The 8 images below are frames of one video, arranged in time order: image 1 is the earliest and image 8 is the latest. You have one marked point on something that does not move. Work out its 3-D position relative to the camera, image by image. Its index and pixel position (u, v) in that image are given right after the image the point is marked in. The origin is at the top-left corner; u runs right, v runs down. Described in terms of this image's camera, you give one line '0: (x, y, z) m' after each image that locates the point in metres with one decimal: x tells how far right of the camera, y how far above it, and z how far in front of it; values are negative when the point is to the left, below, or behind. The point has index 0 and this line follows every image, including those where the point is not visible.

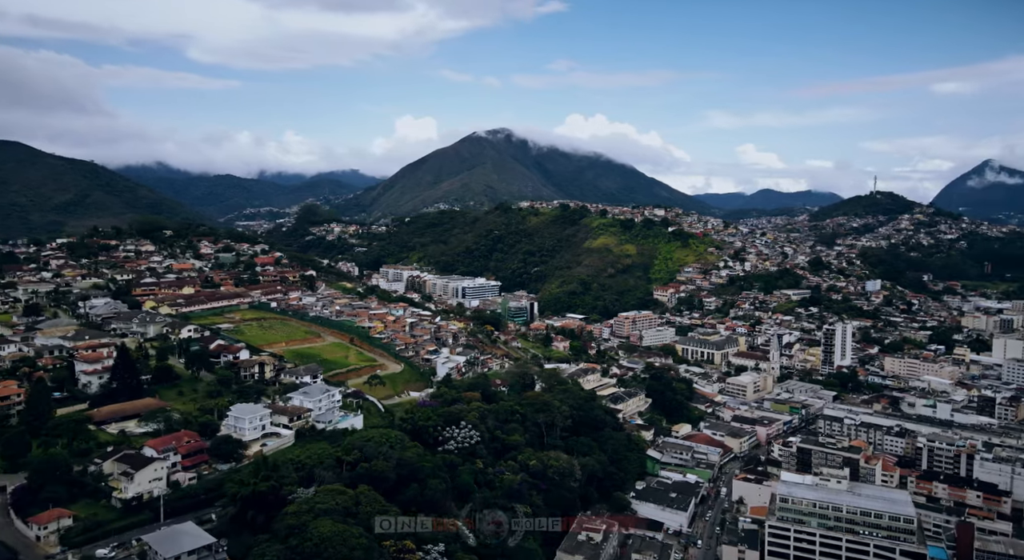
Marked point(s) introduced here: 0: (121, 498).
0: (-9.6, -5.4, +17.2) m
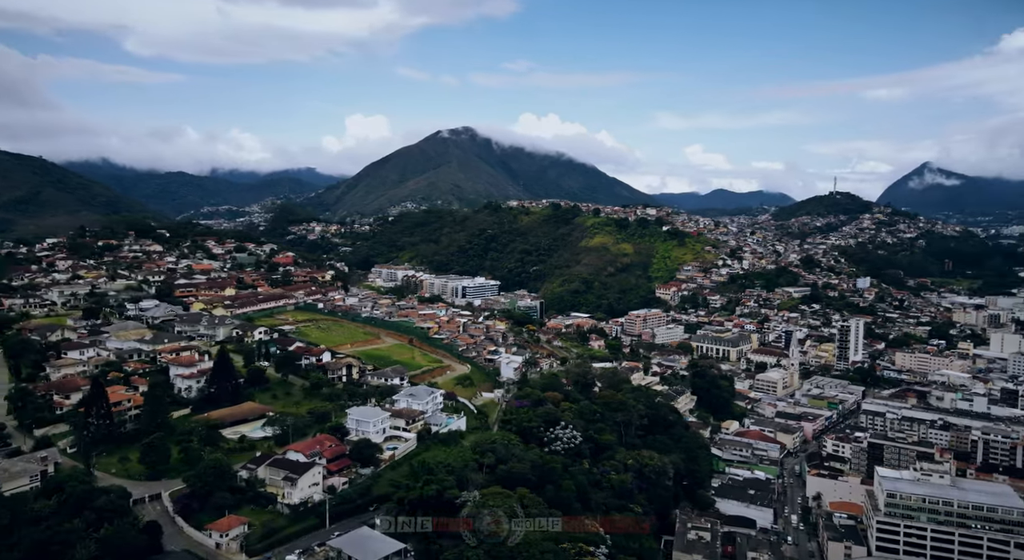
0: (-5.4, -5.5, +16.9) m
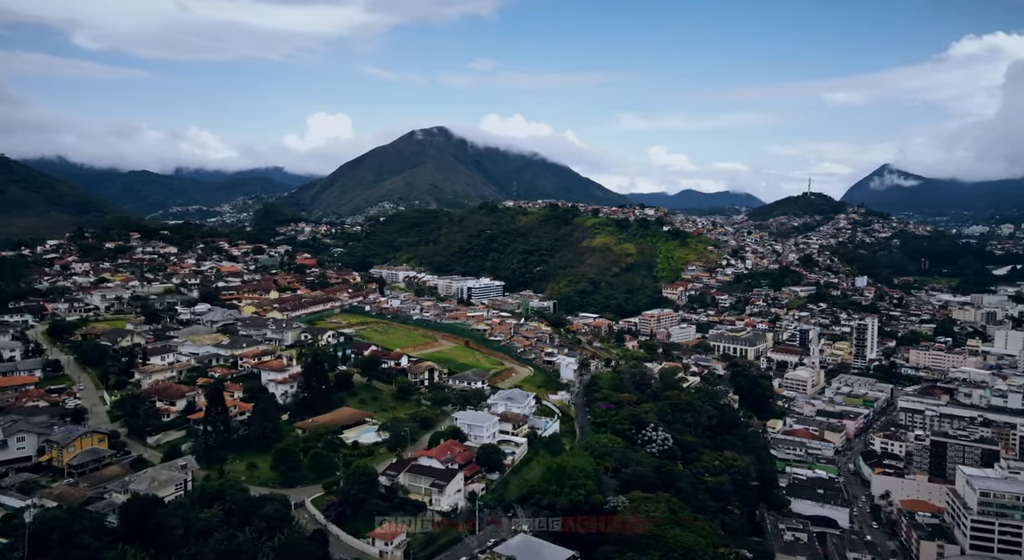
0: (-1.8, -5.6, +16.7) m
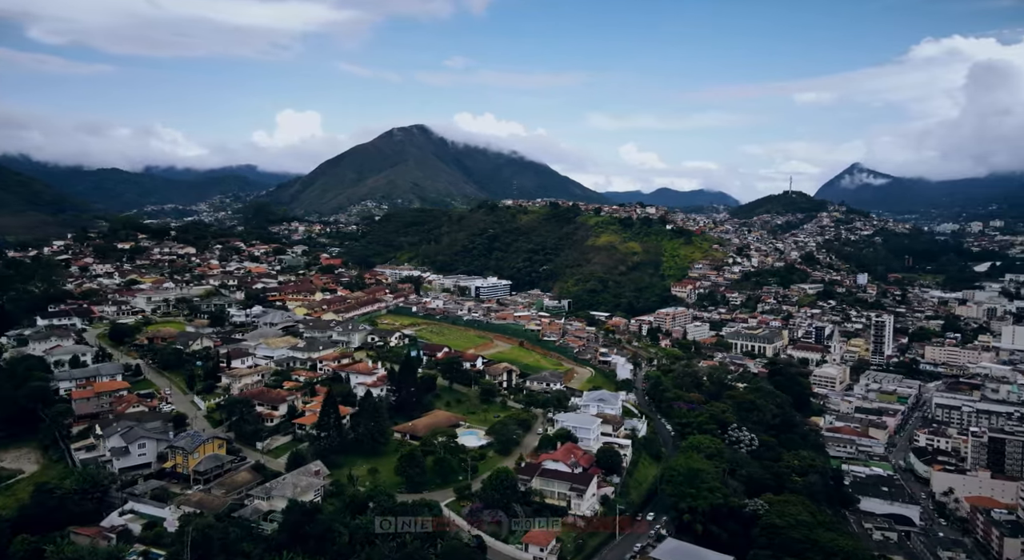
0: (+1.6, -5.7, +16.7) m
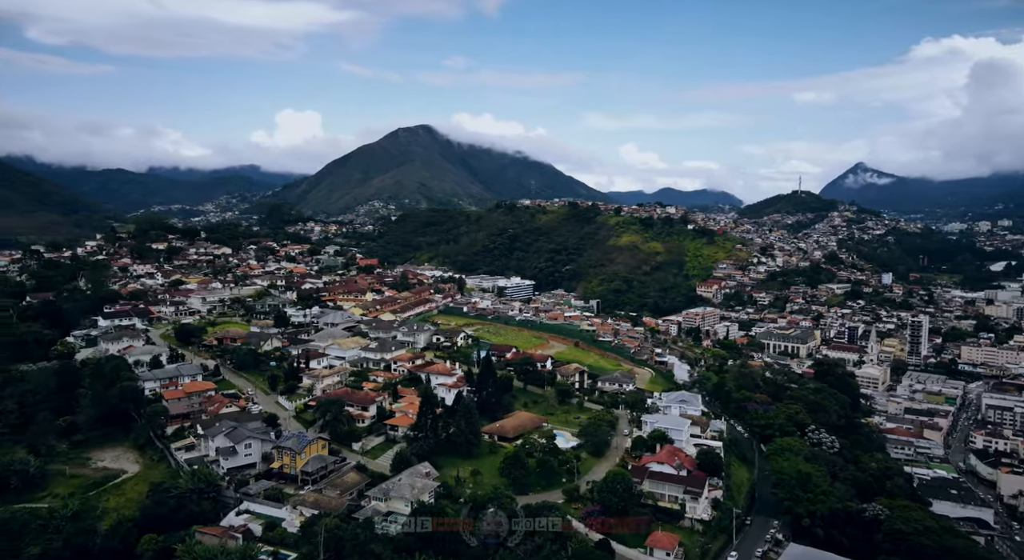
0: (+4.4, -5.7, +16.6) m
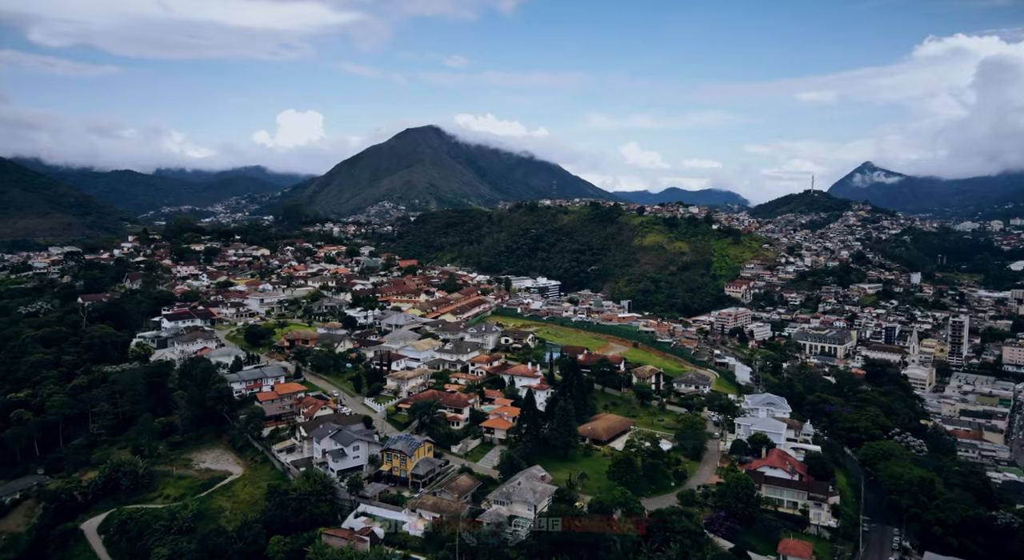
0: (+7.3, -5.7, +16.5) m
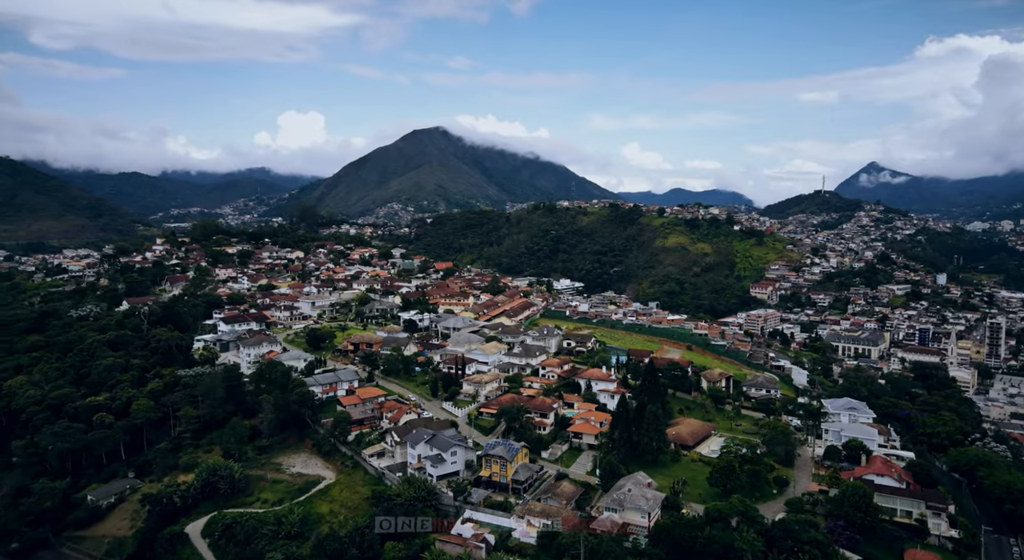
0: (+9.9, -5.8, +16.2) m
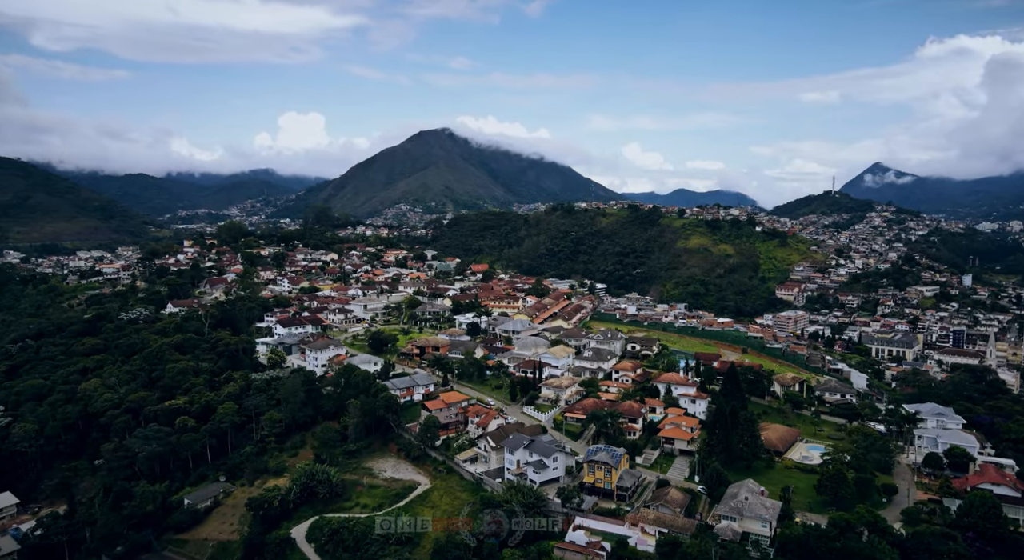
0: (+12.6, -6.0, +15.9) m
